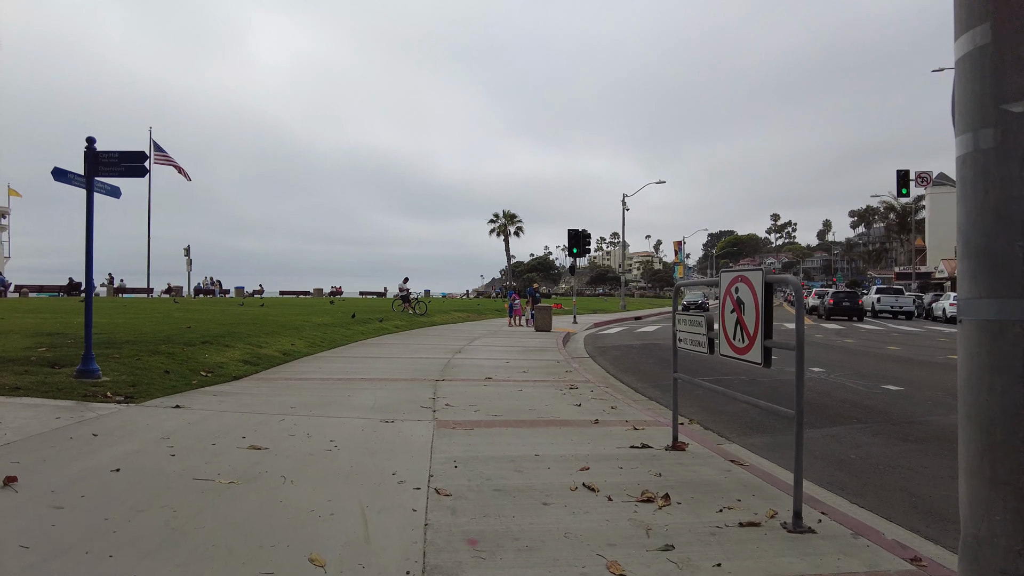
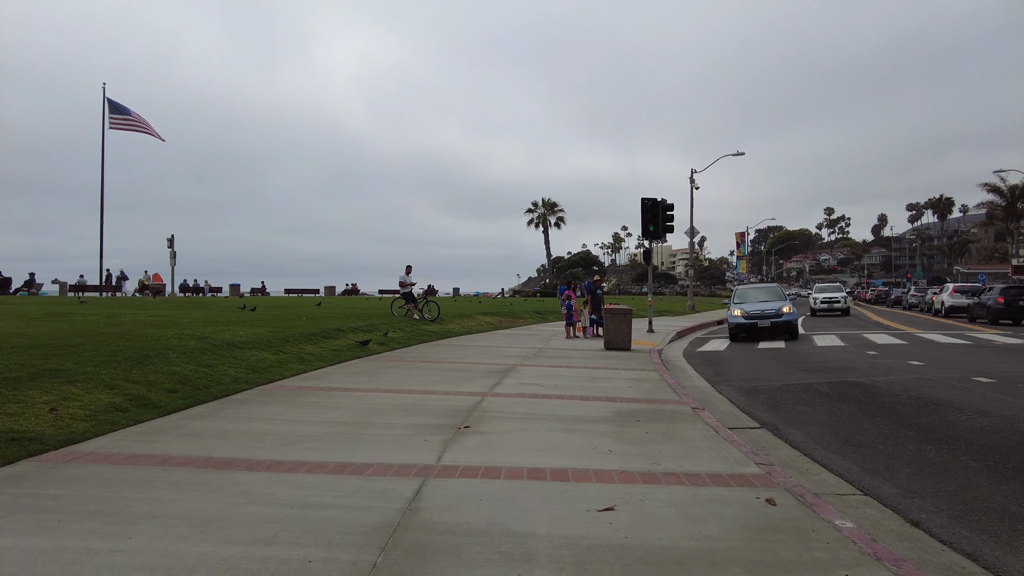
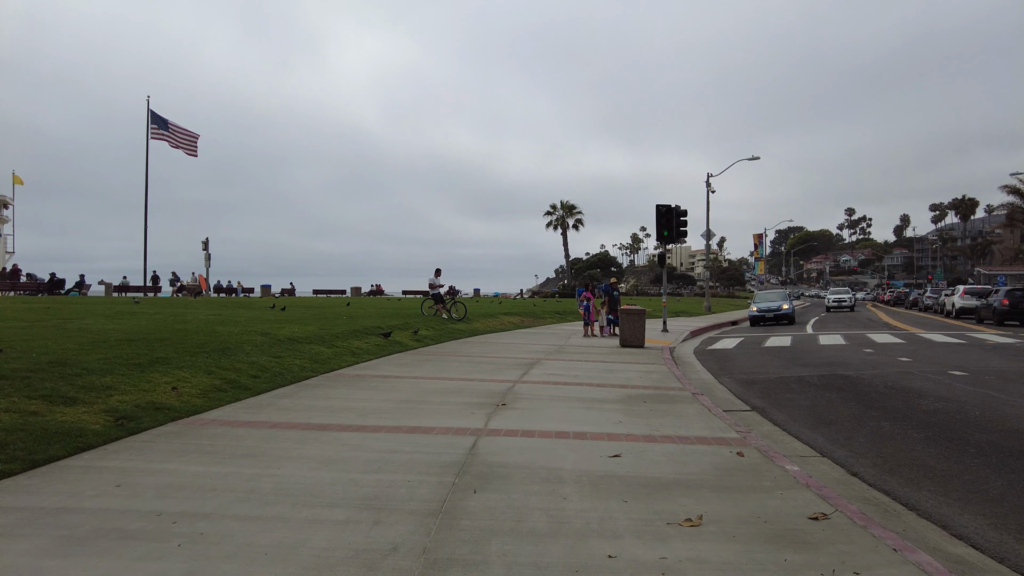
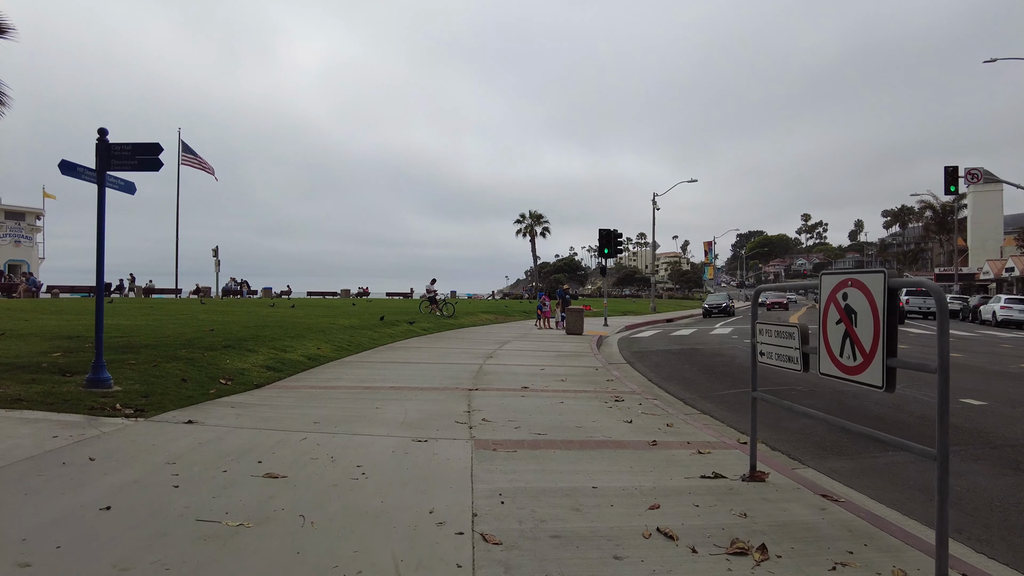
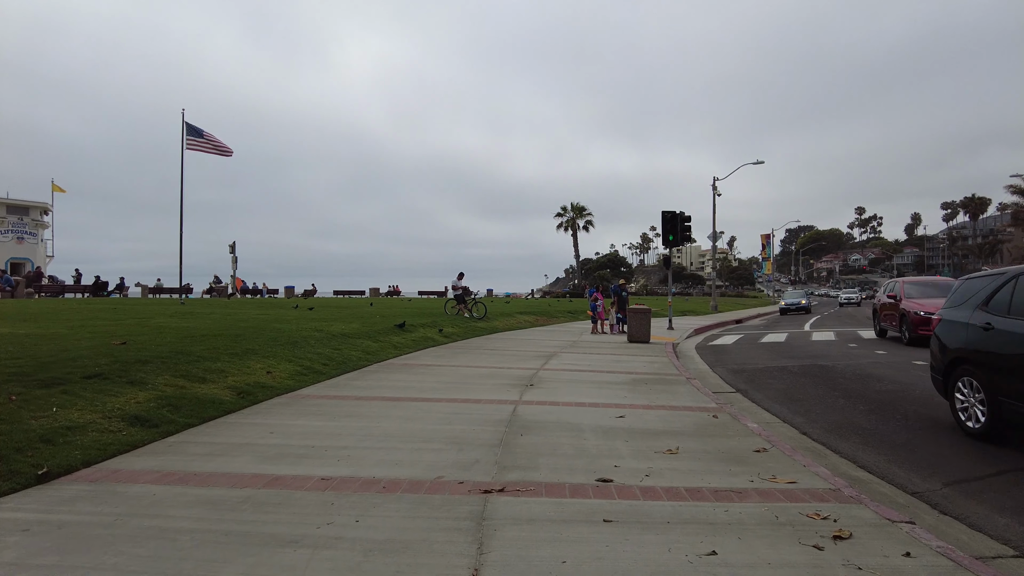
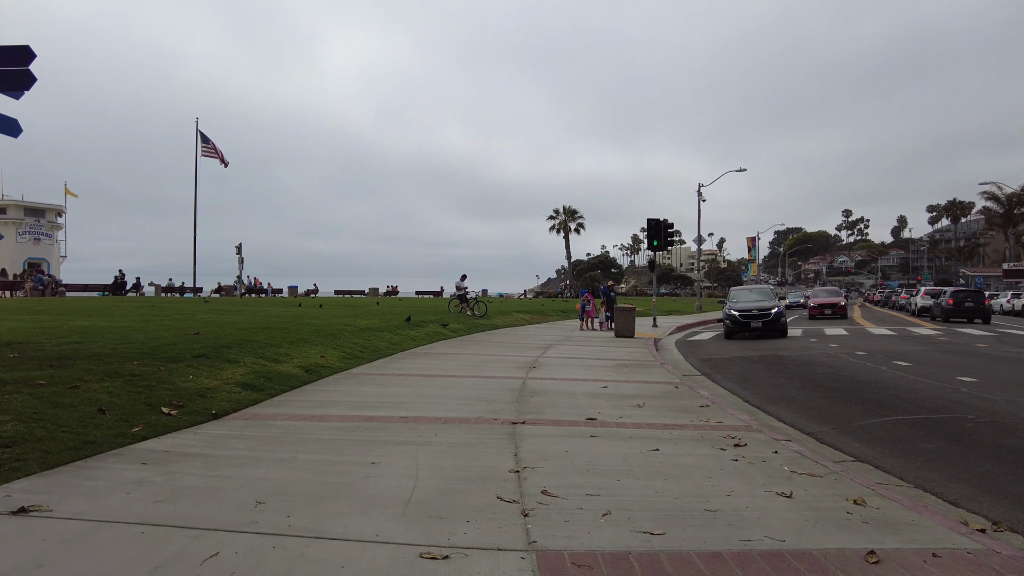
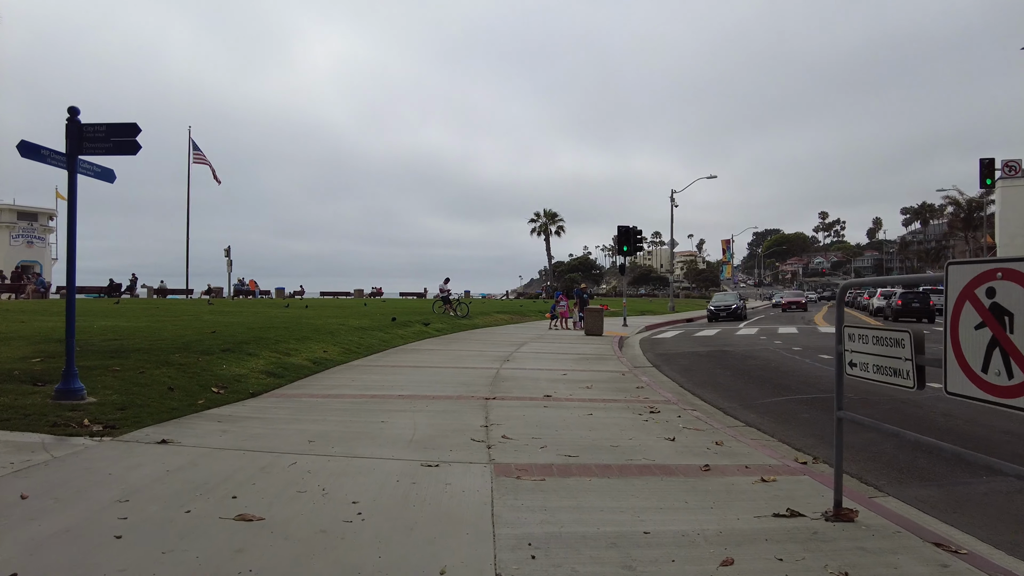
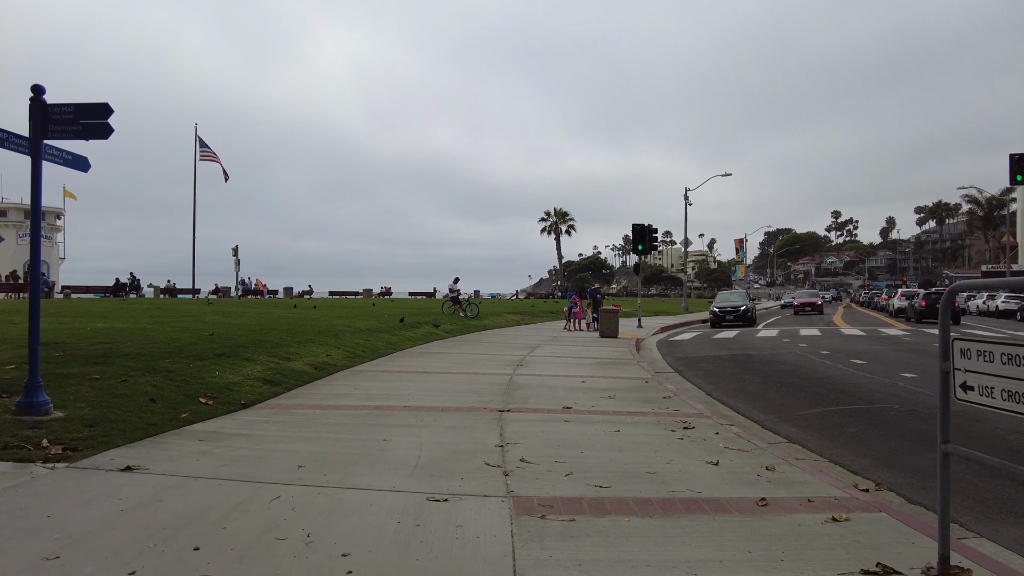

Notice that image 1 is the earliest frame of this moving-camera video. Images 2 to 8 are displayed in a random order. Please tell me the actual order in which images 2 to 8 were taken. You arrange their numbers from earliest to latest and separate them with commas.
4, 7, 8, 6, 5, 3, 2
